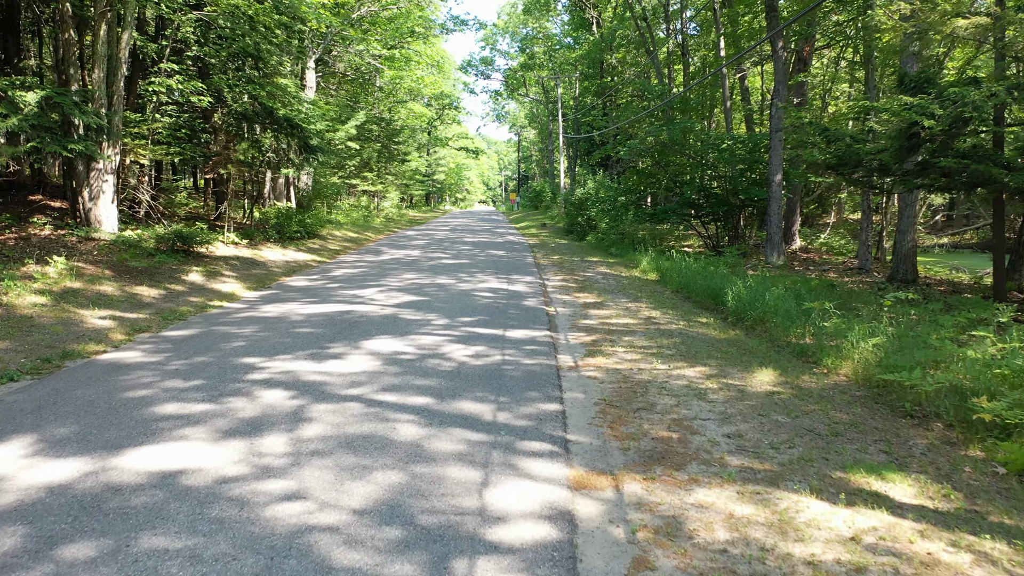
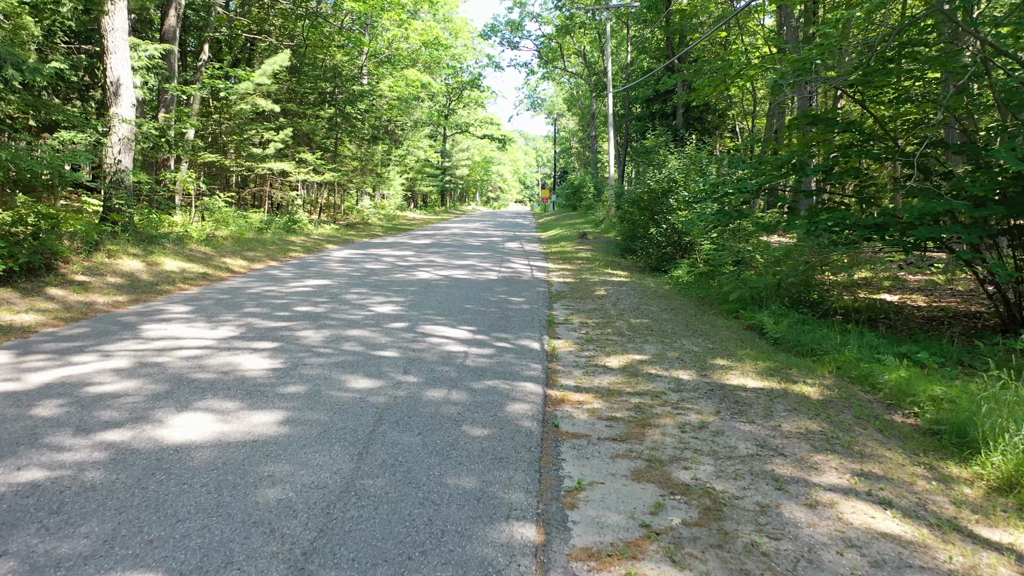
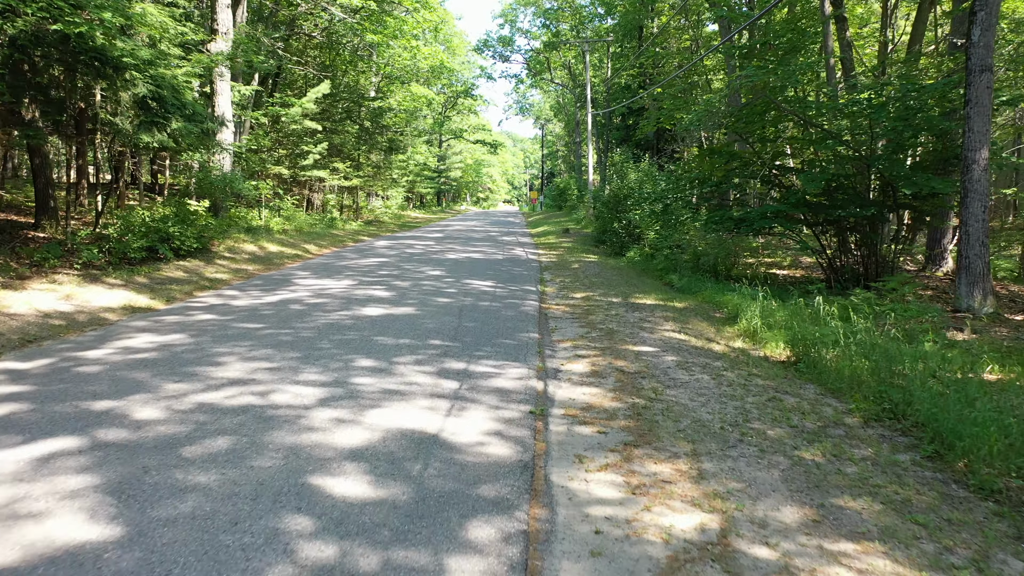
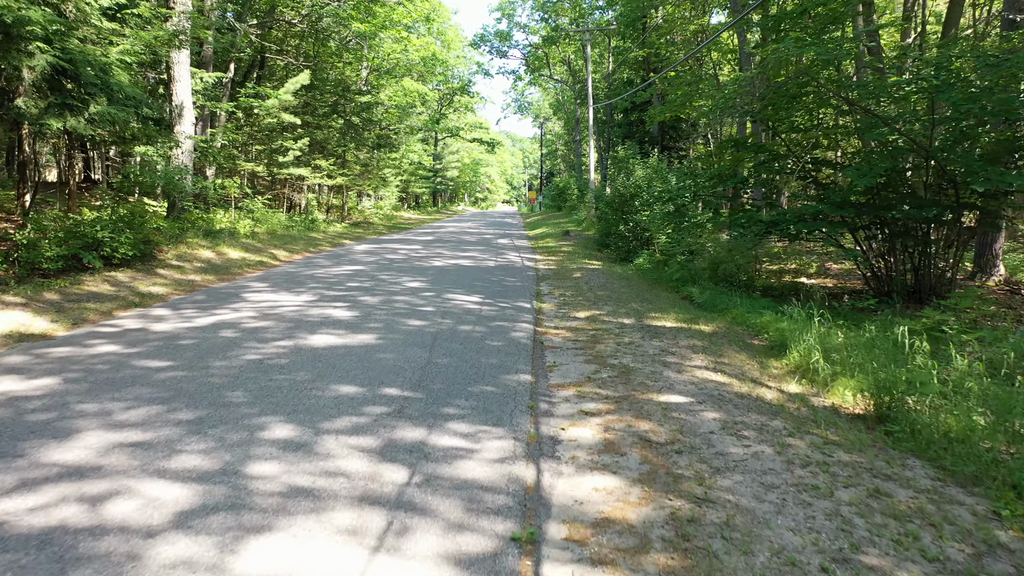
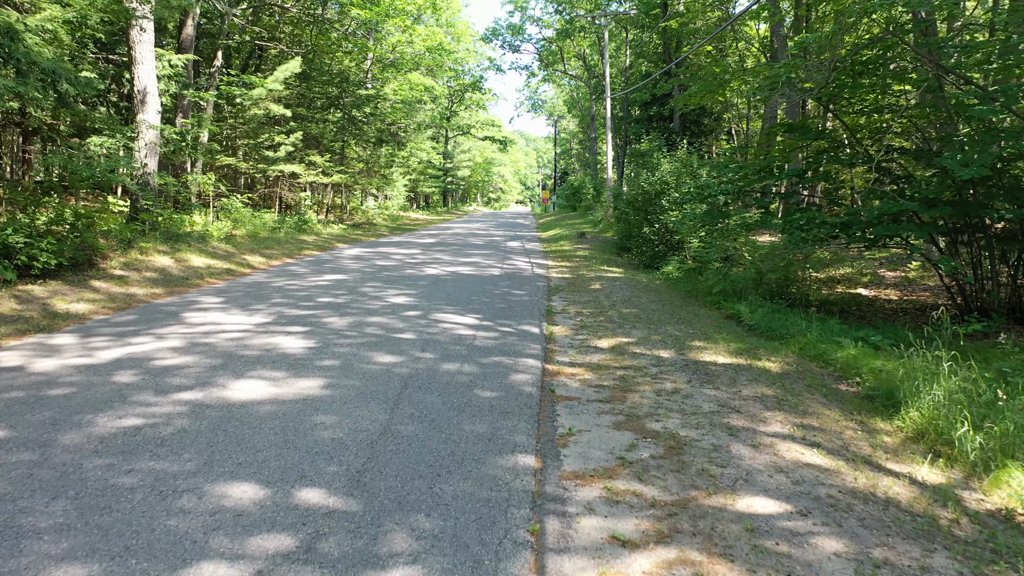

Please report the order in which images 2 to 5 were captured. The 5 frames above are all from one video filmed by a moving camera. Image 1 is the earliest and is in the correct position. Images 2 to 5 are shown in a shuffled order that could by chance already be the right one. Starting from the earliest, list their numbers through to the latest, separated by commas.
3, 4, 5, 2
